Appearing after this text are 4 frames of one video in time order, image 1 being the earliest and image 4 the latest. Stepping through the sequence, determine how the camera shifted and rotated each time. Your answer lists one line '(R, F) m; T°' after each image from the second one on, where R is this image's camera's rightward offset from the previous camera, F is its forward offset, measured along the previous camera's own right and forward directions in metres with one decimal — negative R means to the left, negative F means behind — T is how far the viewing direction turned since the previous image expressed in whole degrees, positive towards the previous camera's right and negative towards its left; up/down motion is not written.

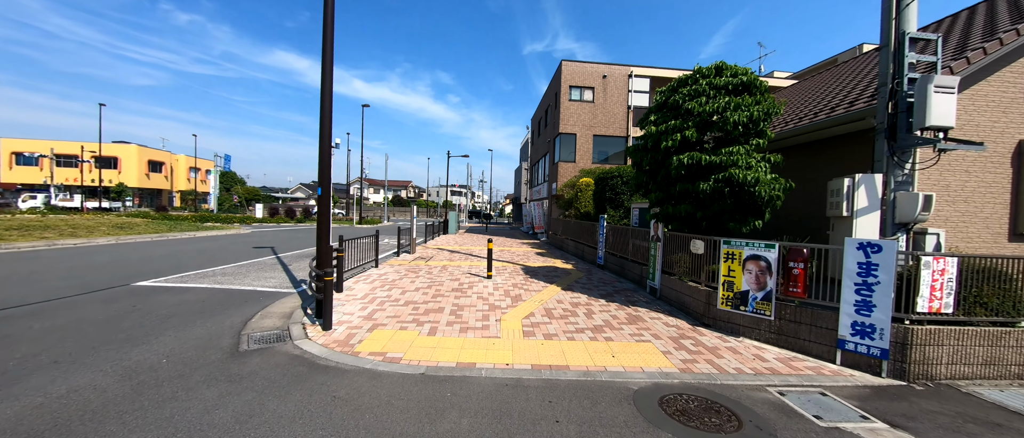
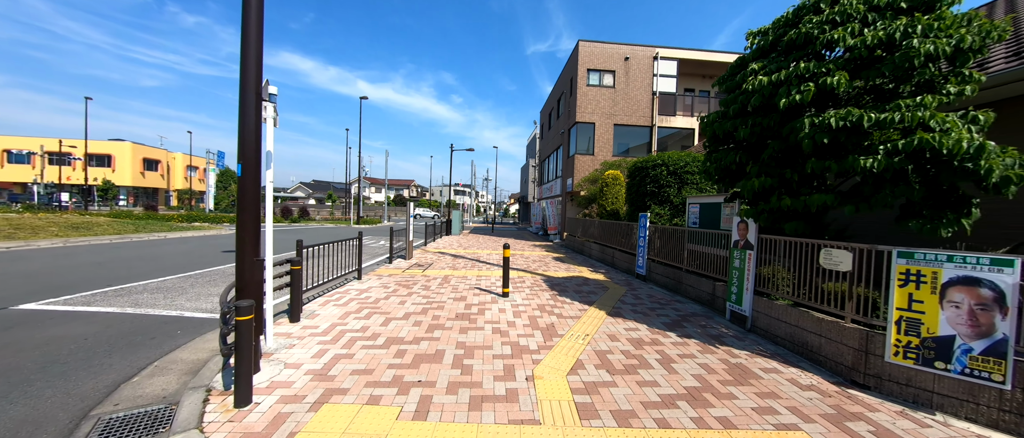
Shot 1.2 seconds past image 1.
(-0.4, +1.9) m; -1°
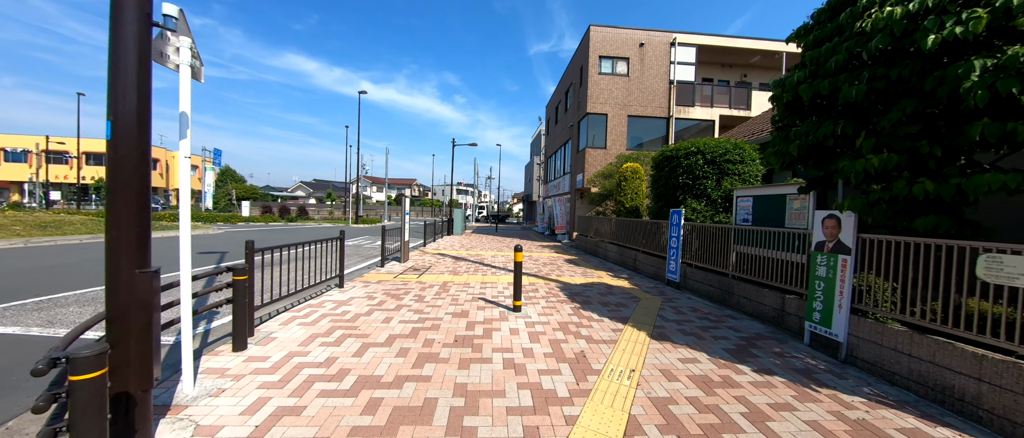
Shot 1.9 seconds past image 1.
(-0.2, +1.1) m; -1°
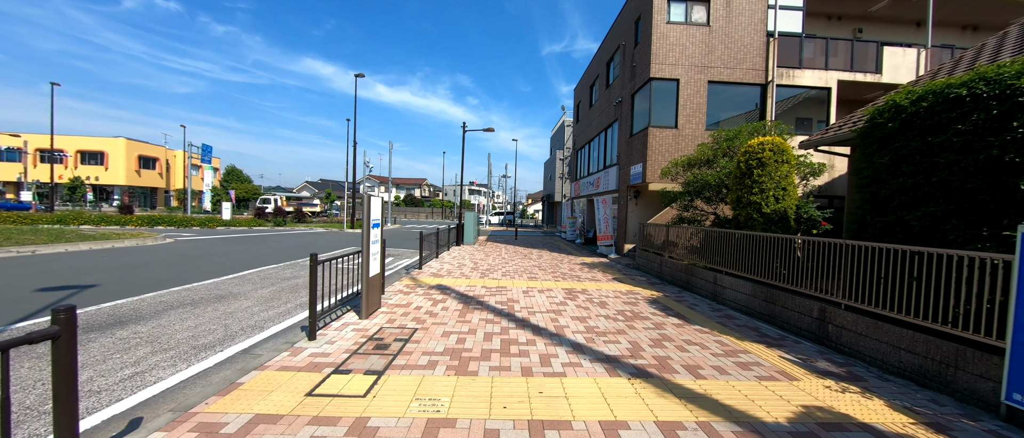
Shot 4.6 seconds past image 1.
(-0.7, +4.0) m; -2°
